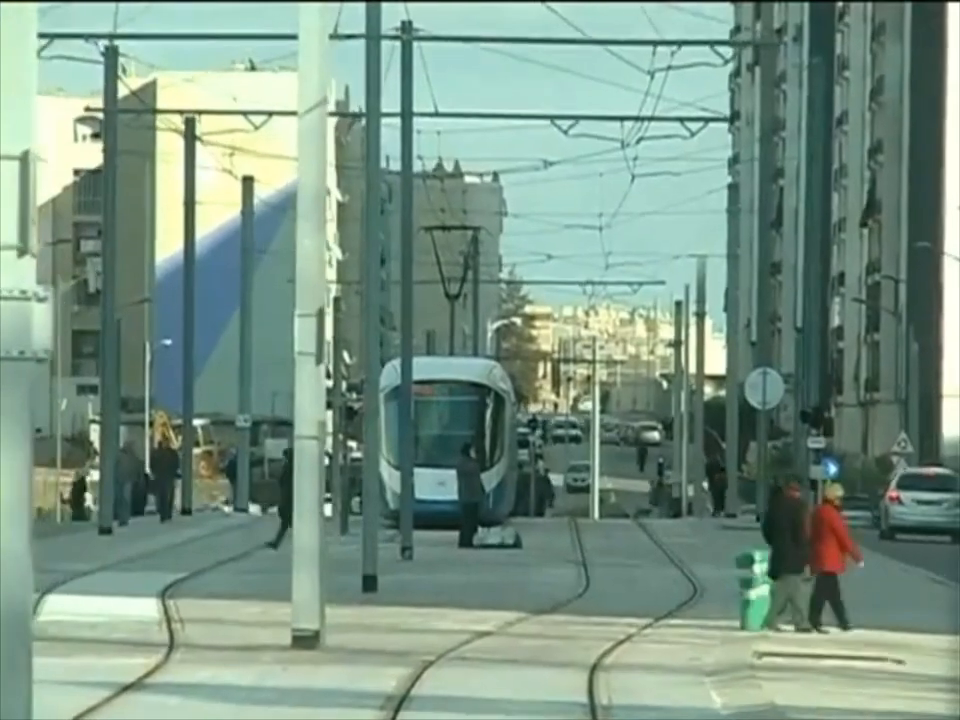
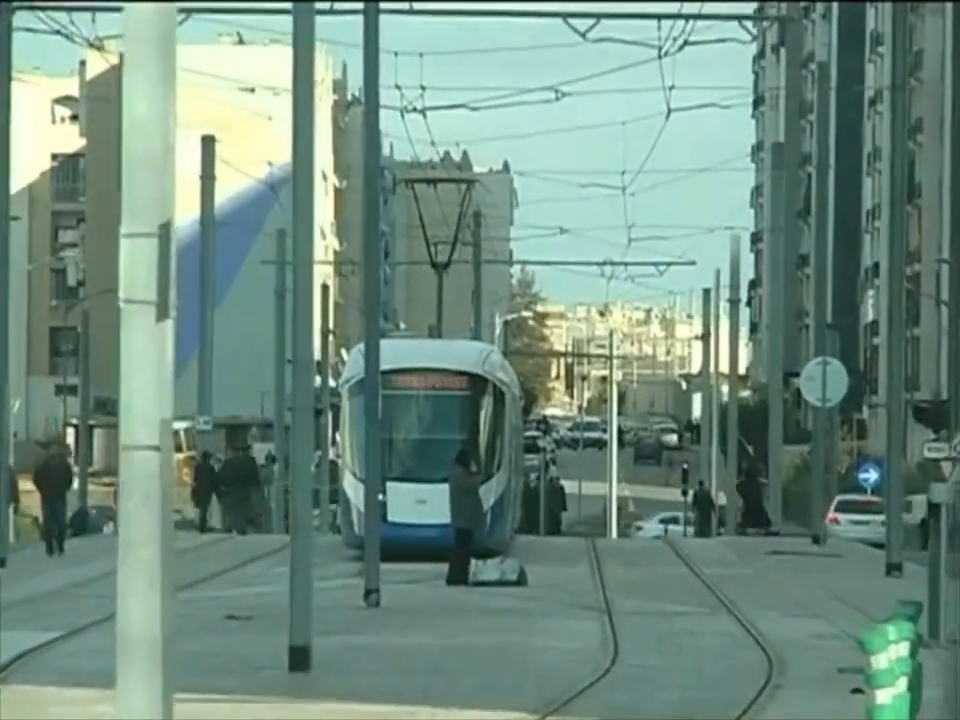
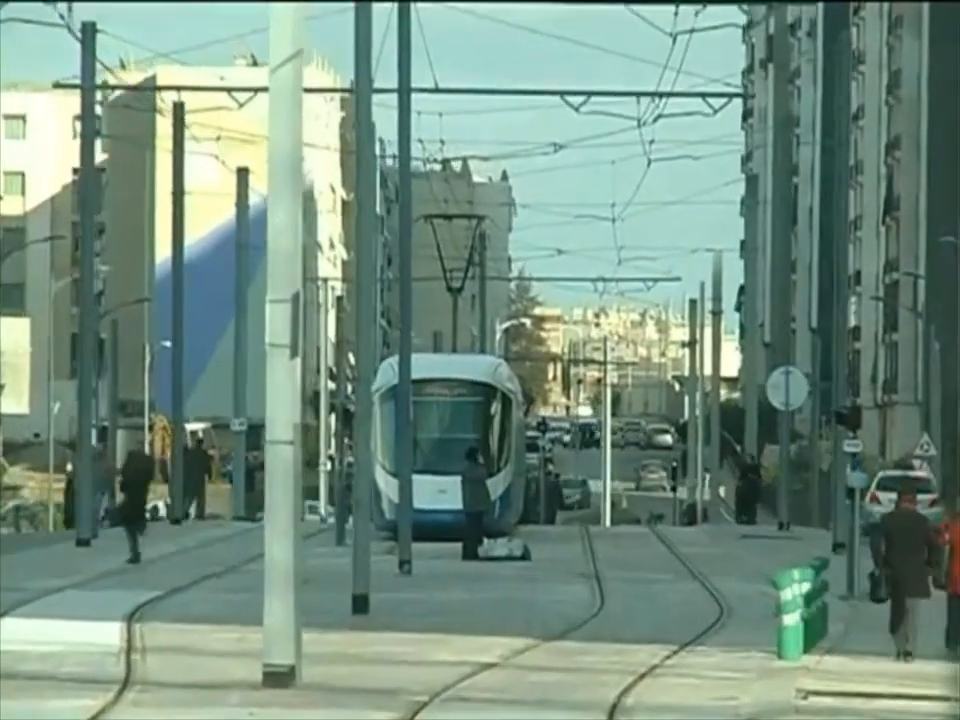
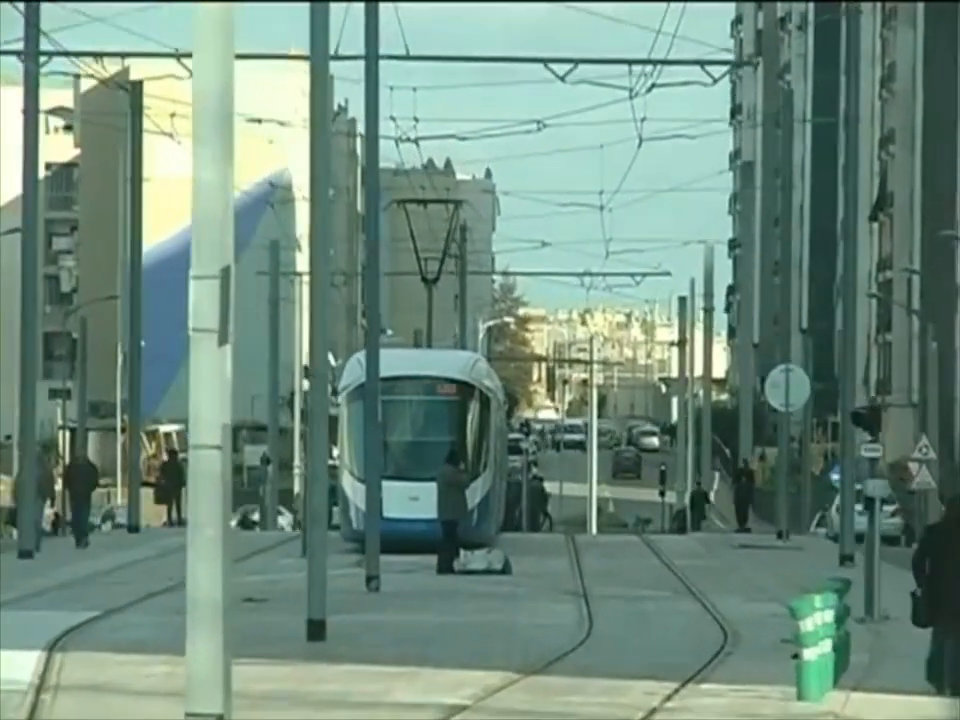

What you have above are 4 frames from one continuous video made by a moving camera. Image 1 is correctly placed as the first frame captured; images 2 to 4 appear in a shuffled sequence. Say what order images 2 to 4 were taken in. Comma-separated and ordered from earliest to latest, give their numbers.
3, 4, 2
